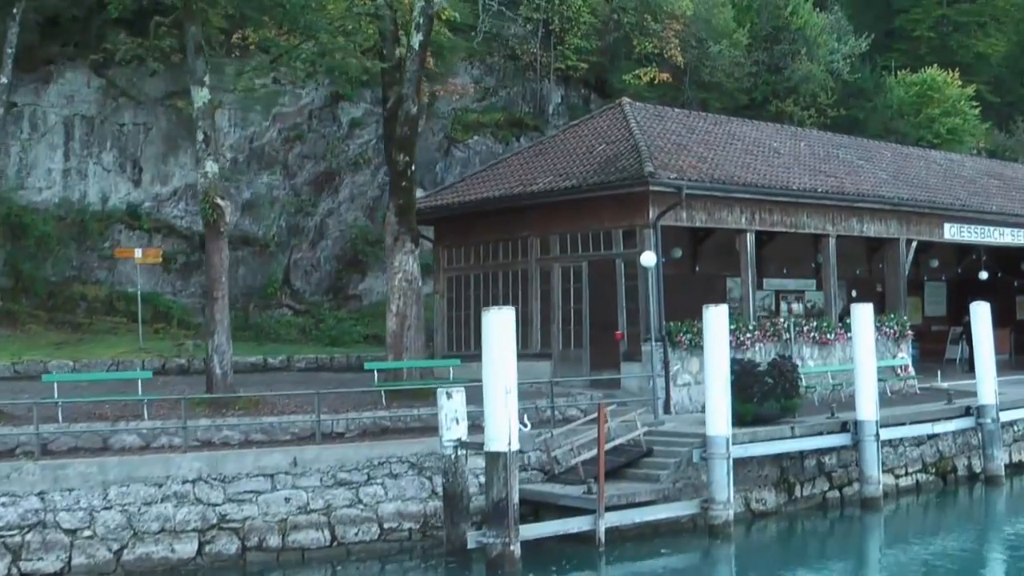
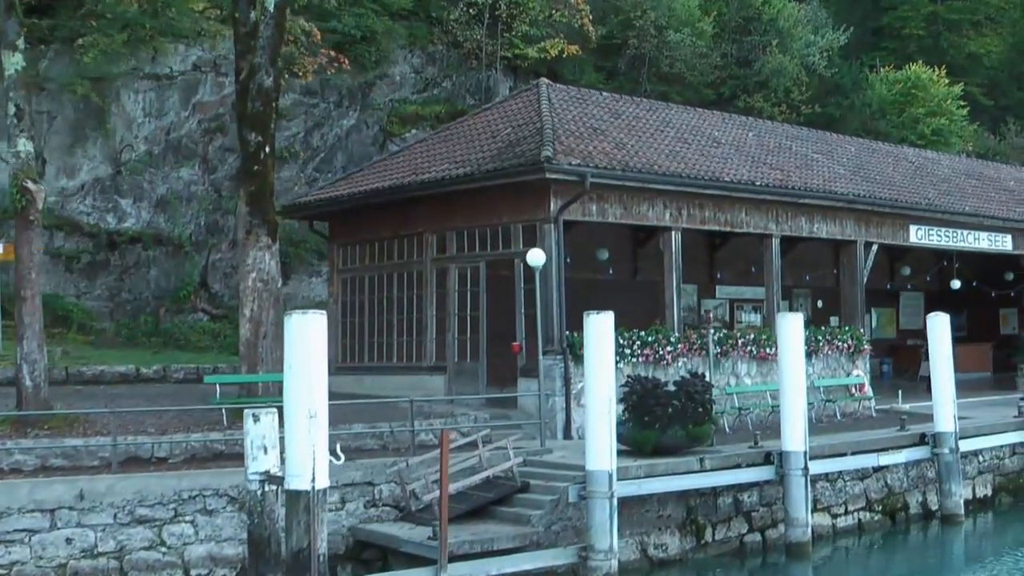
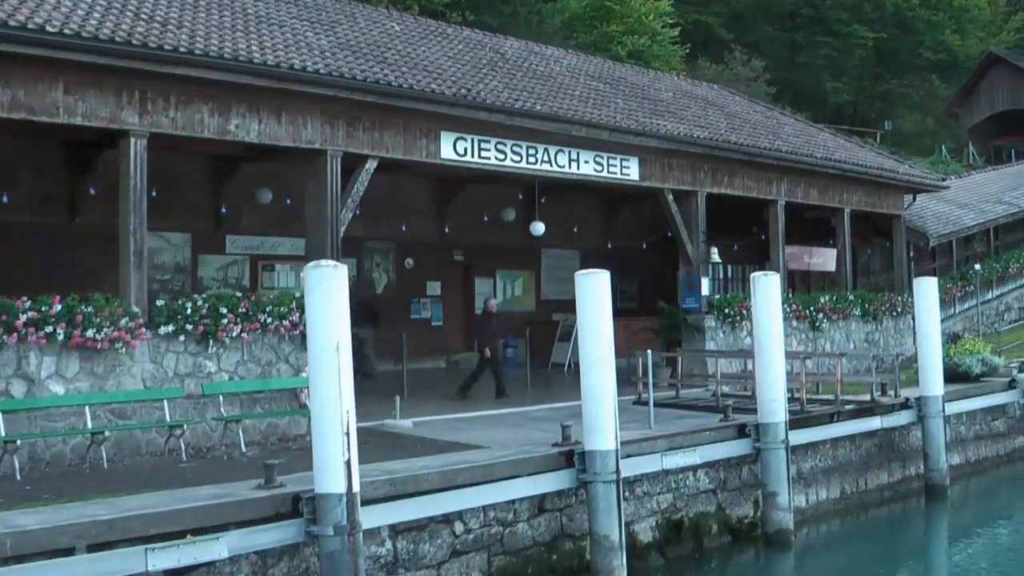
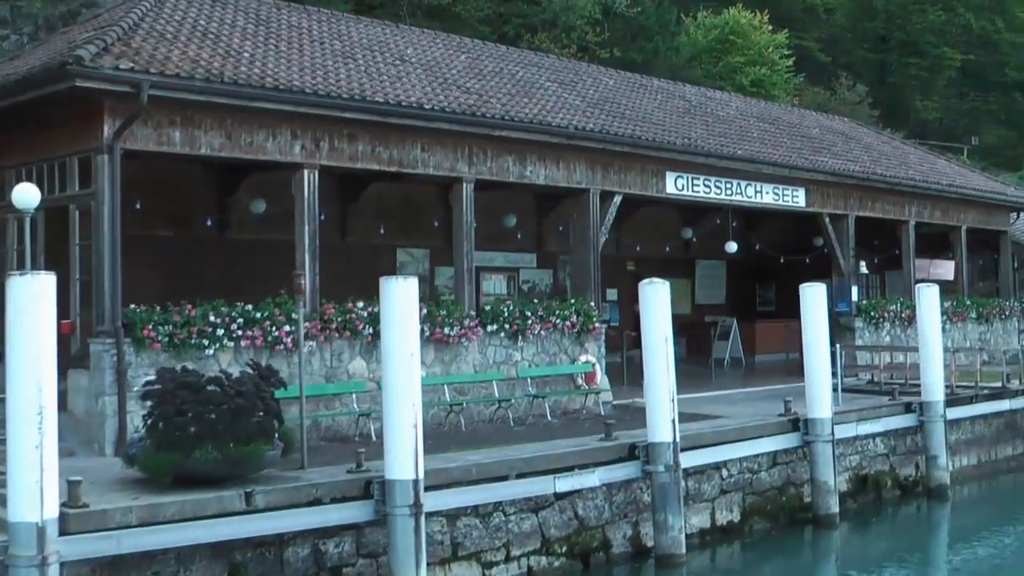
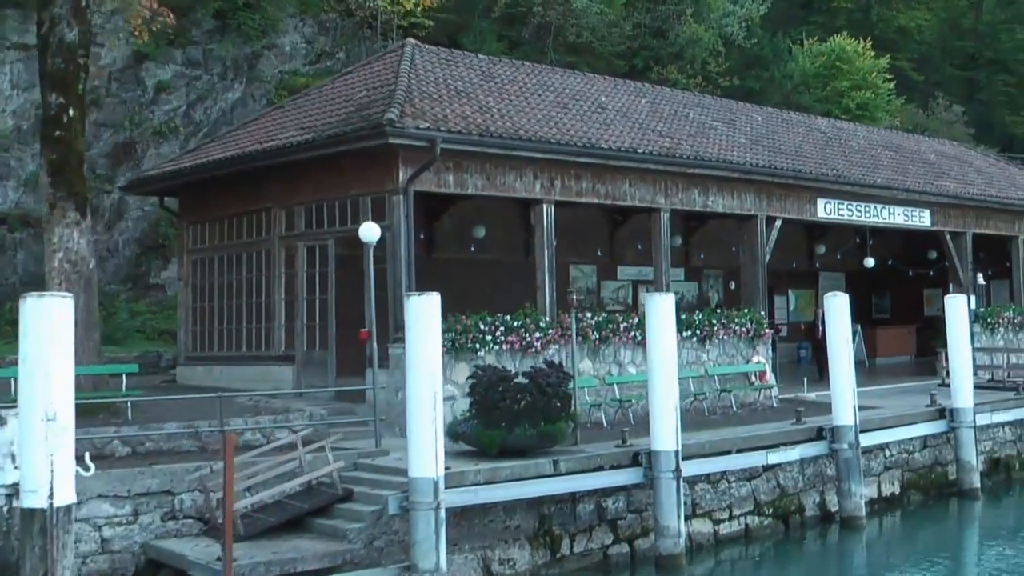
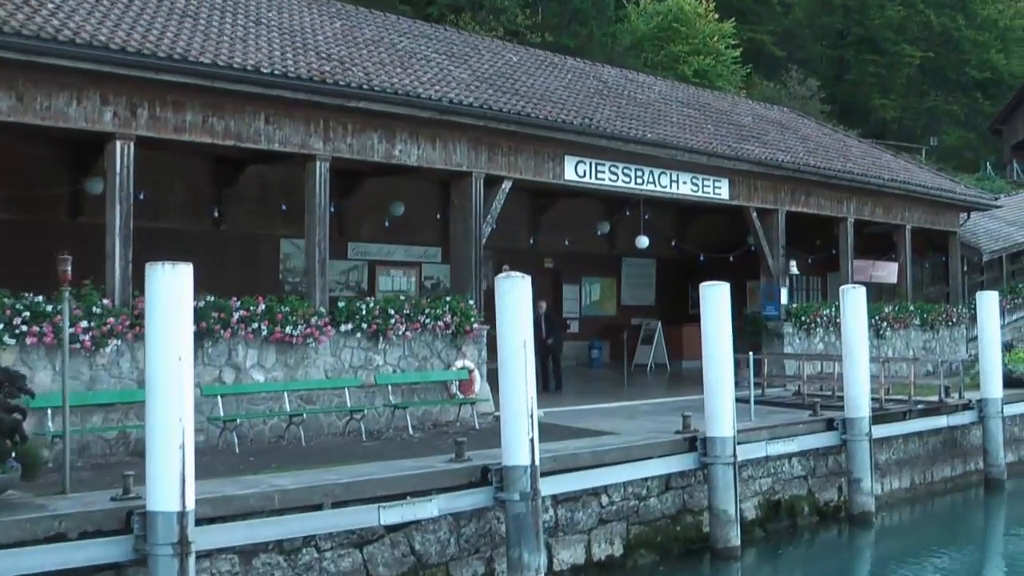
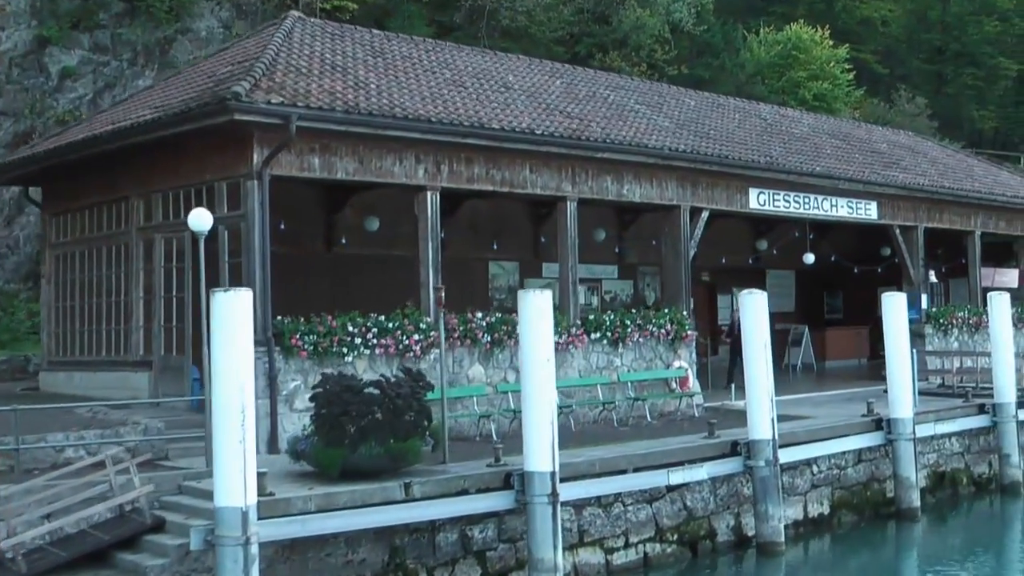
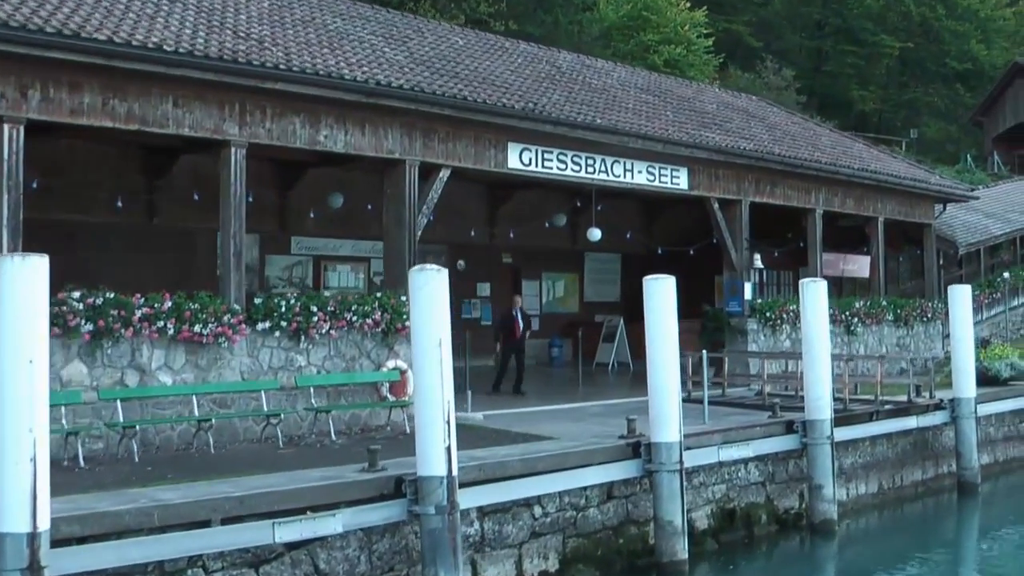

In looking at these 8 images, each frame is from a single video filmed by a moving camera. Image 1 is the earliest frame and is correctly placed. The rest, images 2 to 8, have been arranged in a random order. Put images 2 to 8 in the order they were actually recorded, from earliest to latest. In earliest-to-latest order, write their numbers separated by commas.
2, 5, 7, 4, 6, 8, 3
